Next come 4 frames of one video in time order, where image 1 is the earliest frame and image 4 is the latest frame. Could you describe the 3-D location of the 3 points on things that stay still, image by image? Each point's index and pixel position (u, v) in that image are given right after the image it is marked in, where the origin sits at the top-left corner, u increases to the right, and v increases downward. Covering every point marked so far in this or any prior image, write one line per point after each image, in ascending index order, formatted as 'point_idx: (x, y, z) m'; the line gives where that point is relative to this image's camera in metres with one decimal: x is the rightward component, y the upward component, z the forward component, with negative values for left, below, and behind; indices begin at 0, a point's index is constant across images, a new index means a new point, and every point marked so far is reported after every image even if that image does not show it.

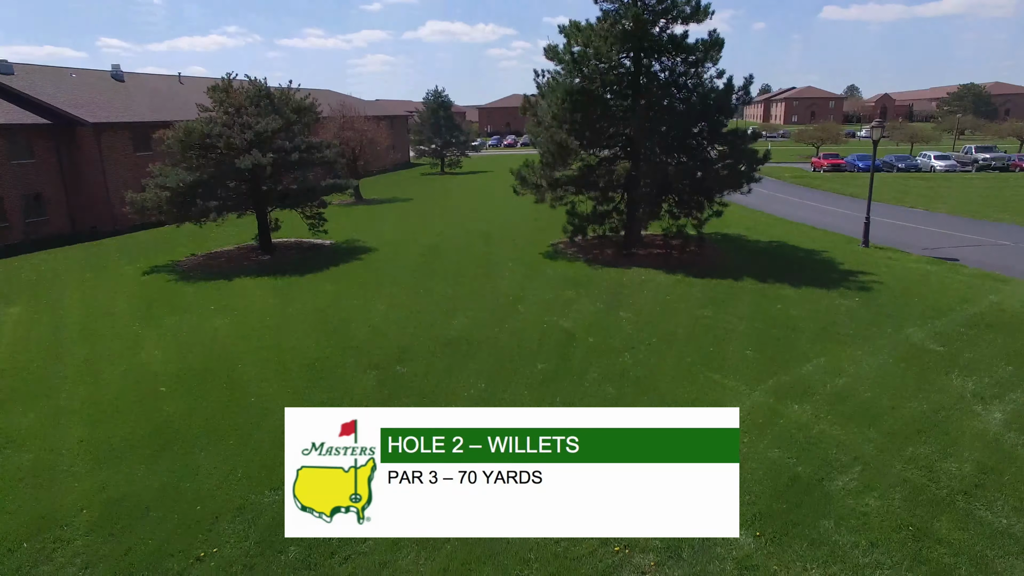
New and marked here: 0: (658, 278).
0: (+3.0, +0.2, +13.1) m
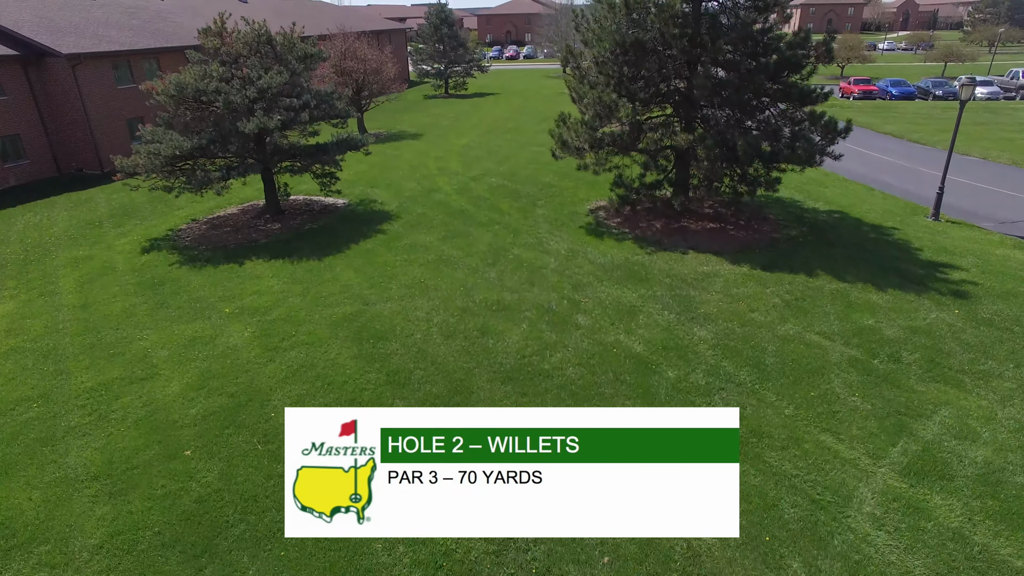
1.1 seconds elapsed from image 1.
0: (+3.8, +0.3, +11.8) m
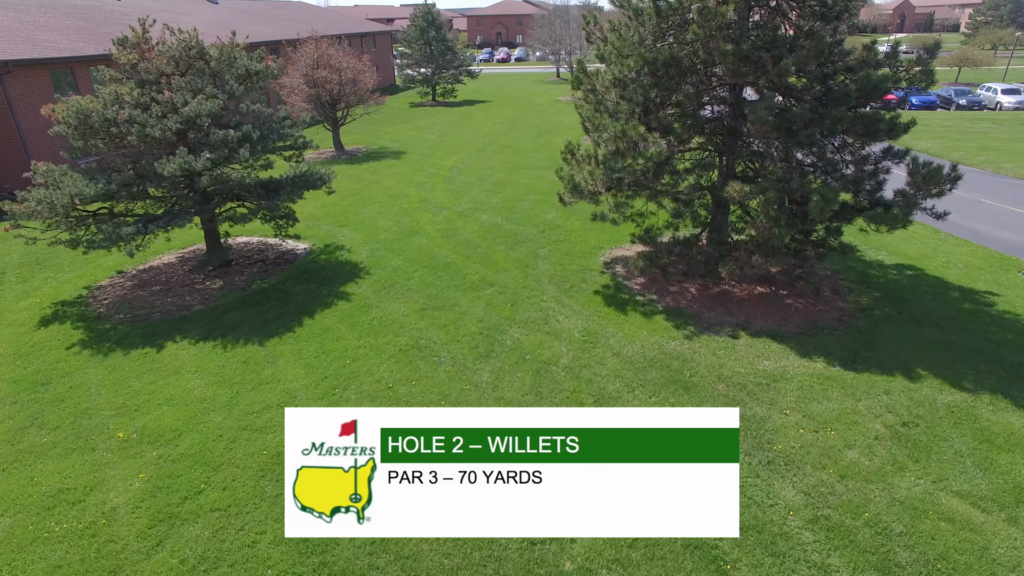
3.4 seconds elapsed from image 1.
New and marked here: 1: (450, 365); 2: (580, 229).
0: (+3.8, -1.1, +8.8) m
1: (-0.9, -1.1, +9.2) m
2: (+1.6, +1.4, +14.8) m
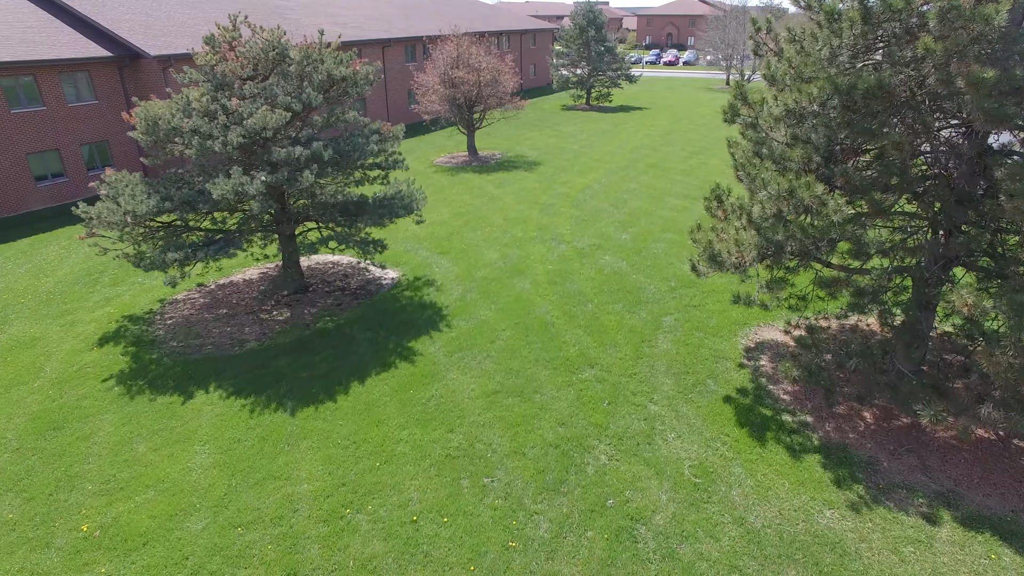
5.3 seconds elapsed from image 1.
0: (+4.3, -2.7, +5.3) m
1: (-0.1, -2.2, +6.8) m
2: (+3.8, -0.1, +11.7) m
